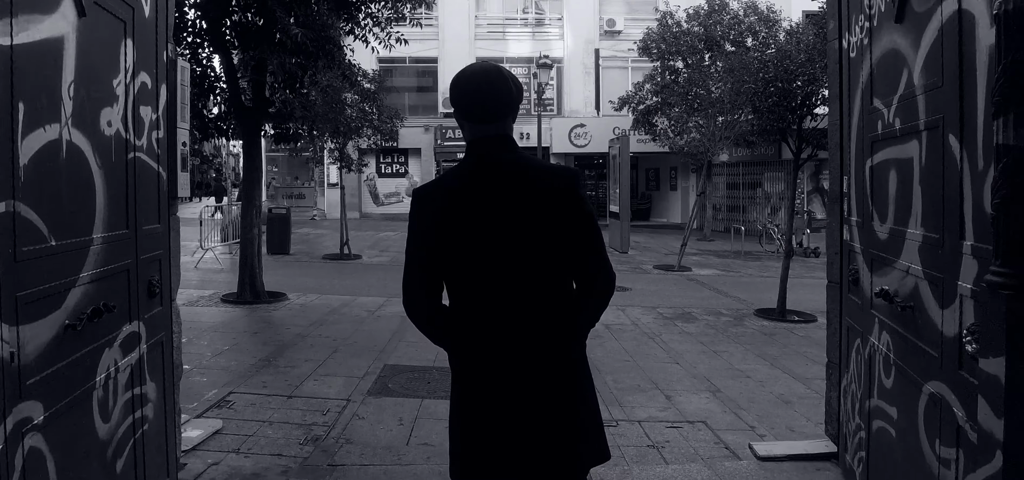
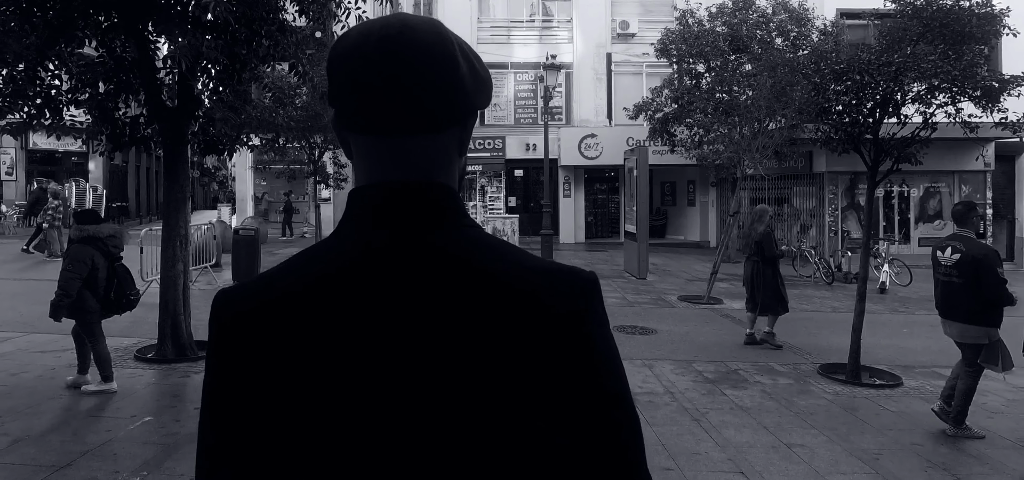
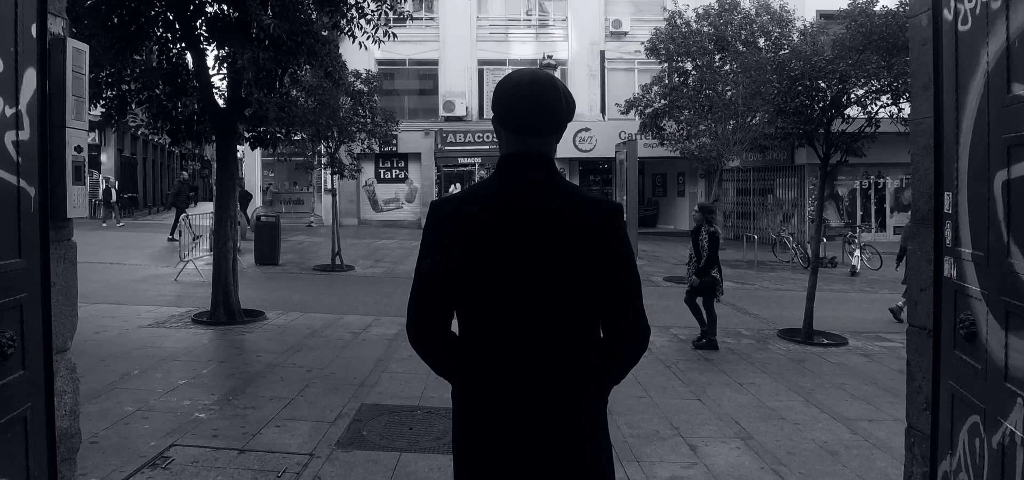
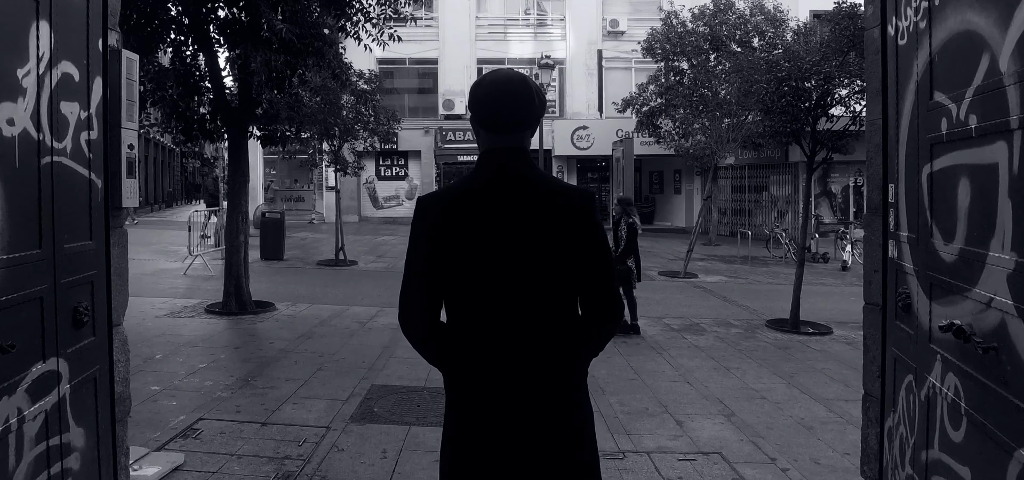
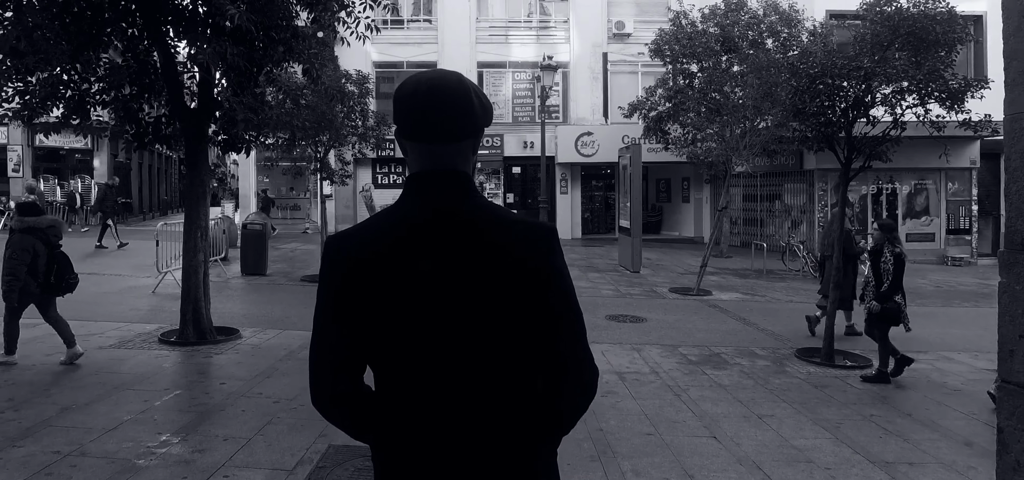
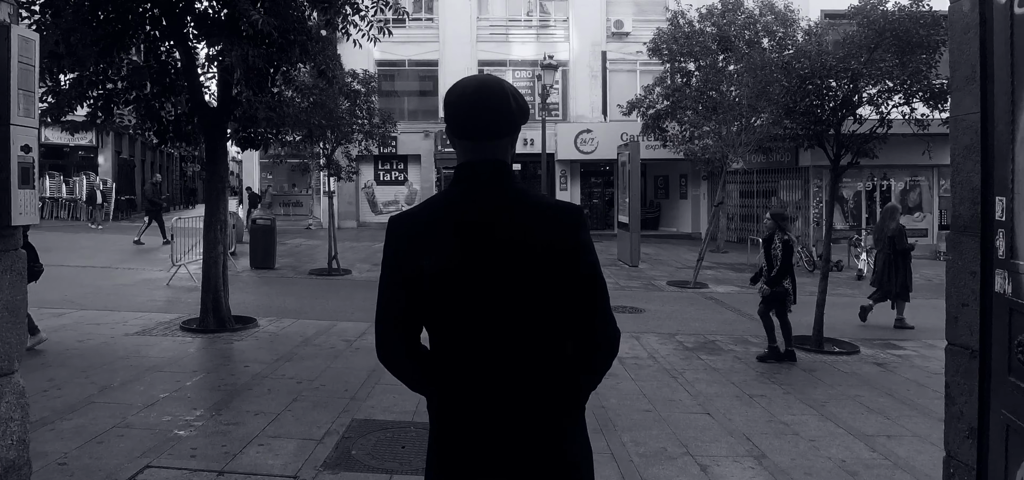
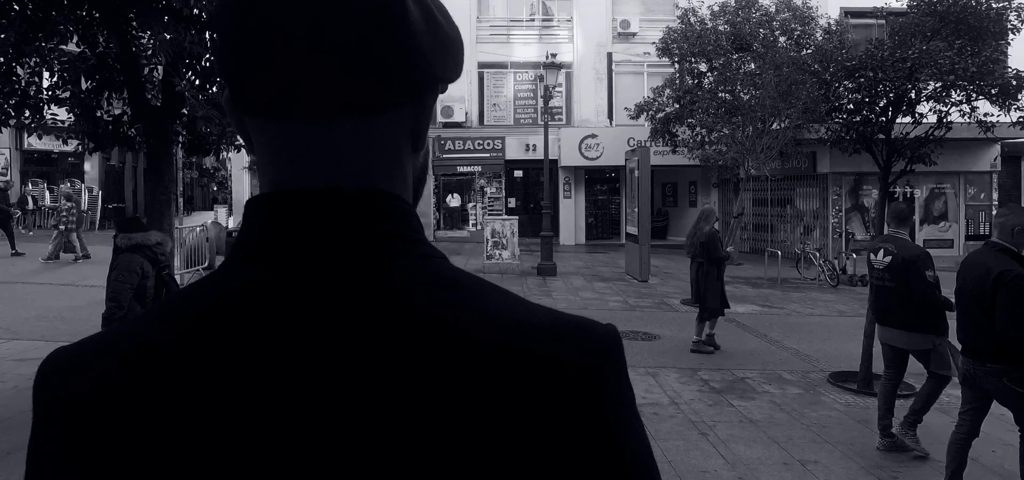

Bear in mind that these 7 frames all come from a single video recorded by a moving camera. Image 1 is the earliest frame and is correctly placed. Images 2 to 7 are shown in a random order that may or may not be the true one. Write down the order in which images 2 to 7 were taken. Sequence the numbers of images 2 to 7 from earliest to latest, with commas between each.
4, 3, 6, 5, 2, 7
